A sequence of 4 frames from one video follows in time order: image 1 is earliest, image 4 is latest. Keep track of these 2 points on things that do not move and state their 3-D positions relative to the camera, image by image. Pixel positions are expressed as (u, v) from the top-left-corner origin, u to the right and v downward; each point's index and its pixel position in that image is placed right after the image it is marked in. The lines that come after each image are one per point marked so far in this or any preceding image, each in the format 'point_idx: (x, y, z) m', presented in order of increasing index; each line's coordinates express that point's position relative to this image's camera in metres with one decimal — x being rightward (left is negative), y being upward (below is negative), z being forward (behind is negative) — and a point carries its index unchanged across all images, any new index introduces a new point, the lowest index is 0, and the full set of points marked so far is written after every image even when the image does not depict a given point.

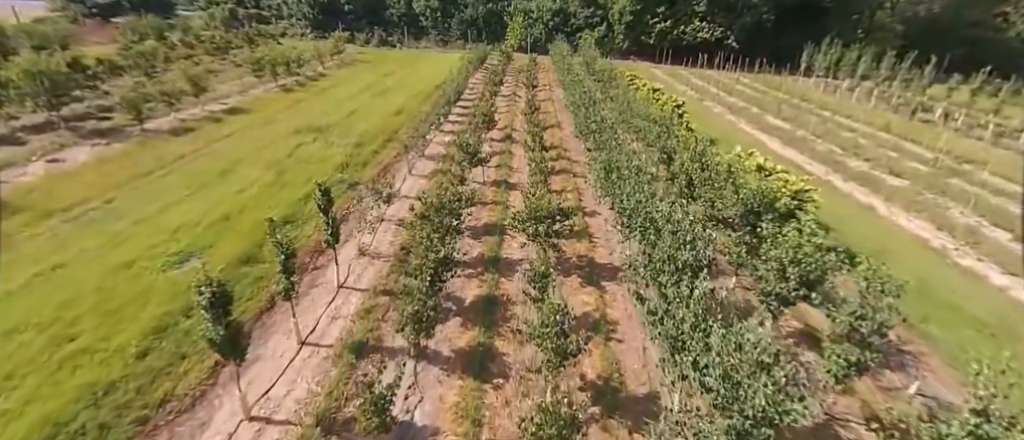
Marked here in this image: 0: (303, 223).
0: (-7.6, -0.2, +16.1) m
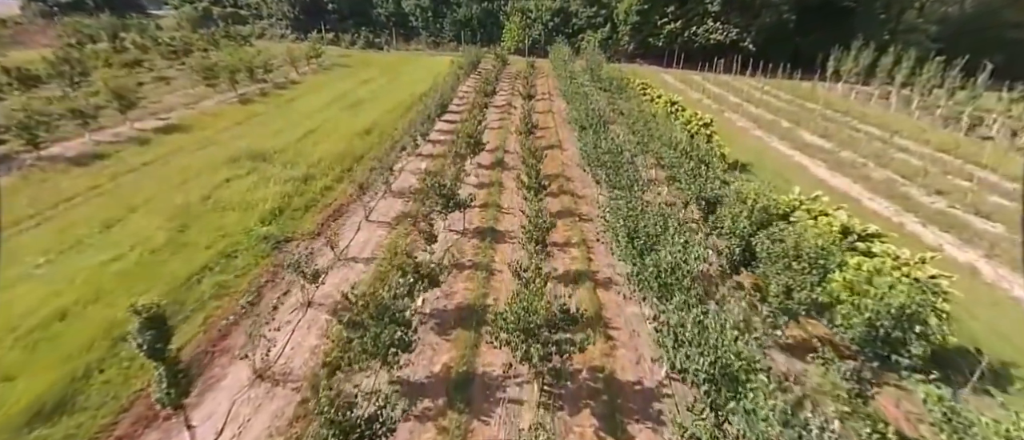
0: (-8.0, -2.5, +10.8) m
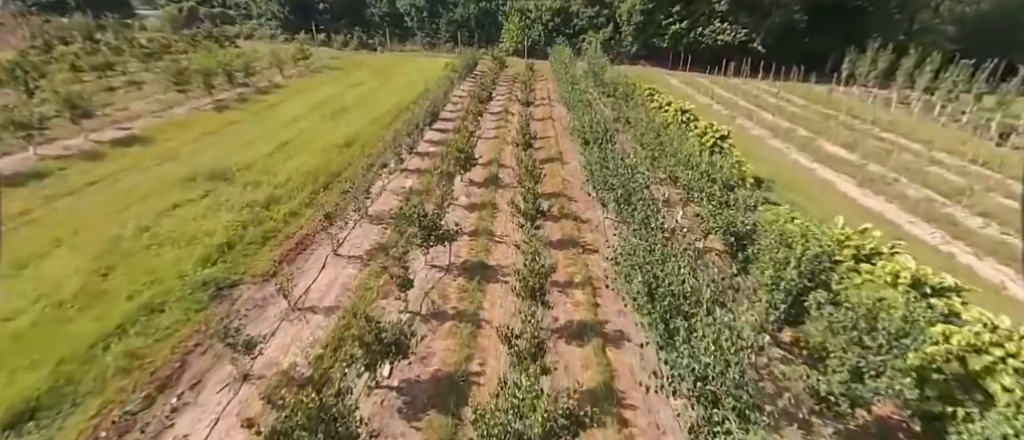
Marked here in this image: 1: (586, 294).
0: (-8.3, -3.6, +8.3) m
1: (+2.2, -2.2, +13.7) m
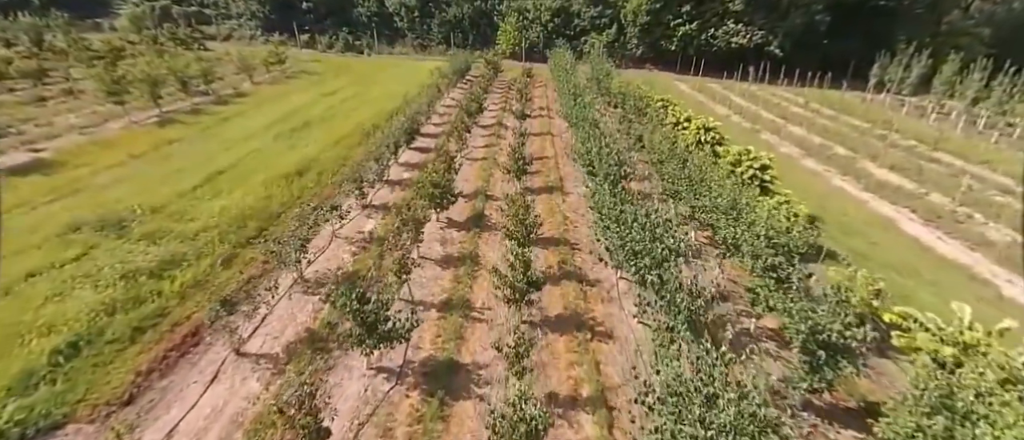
0: (-8.8, -5.6, +3.9) m
1: (+1.7, -4.2, +9.3) m
